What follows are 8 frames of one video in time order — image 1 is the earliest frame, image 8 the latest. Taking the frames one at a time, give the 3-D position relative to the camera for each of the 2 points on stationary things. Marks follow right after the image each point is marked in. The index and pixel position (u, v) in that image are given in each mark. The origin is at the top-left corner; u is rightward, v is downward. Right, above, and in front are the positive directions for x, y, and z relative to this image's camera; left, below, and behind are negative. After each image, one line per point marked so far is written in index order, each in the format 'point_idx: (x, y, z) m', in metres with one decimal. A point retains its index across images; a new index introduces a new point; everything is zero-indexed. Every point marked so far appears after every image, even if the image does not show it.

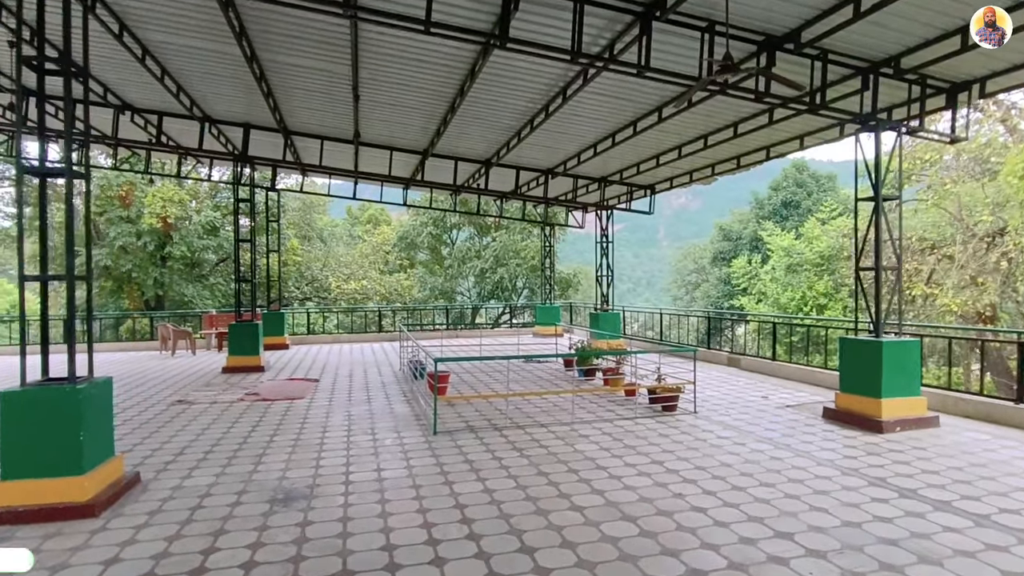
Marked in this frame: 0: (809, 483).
0: (+1.8, -1.2, +3.6) m
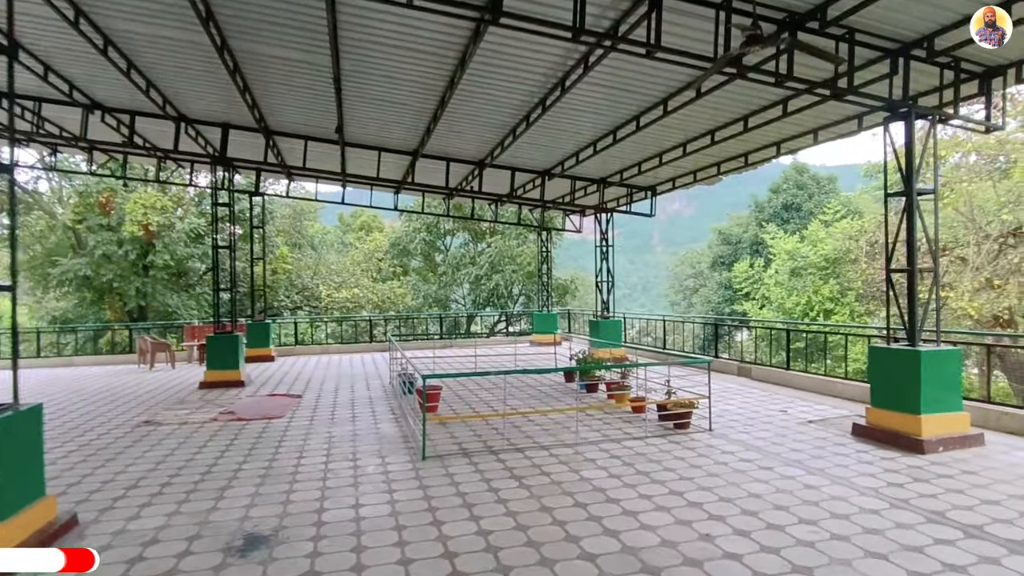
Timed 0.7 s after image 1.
0: (+1.8, -1.2, +3.1) m
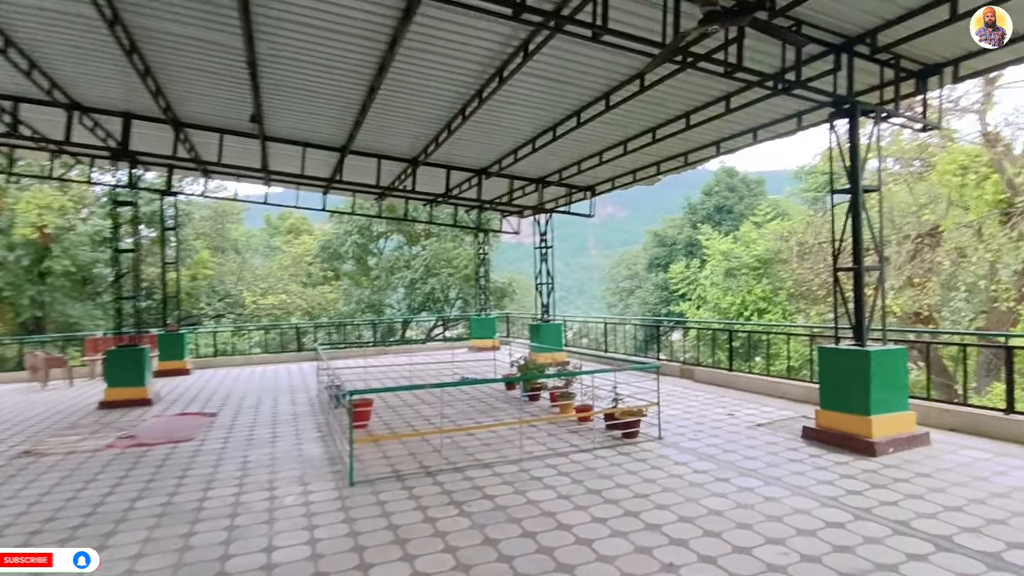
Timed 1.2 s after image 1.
0: (+1.5, -1.2, +2.9) m
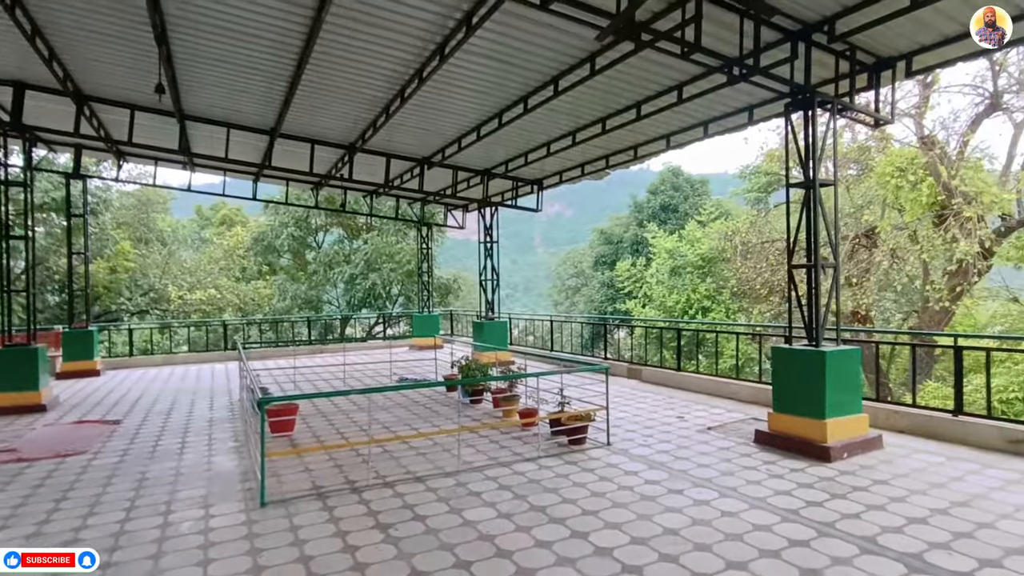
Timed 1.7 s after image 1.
0: (+1.2, -1.2, +2.6) m
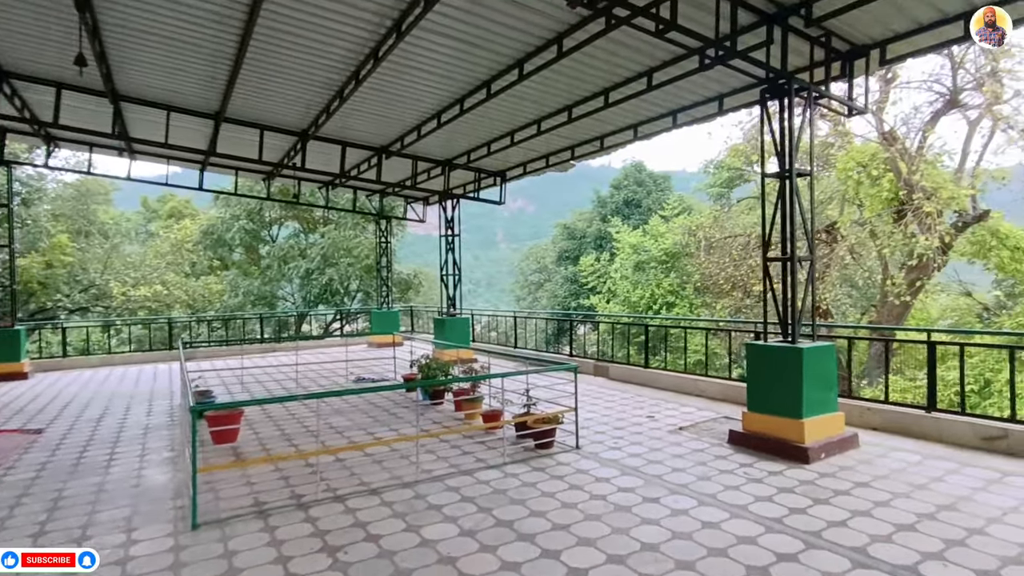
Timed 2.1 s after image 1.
0: (+1.1, -1.2, +2.4) m
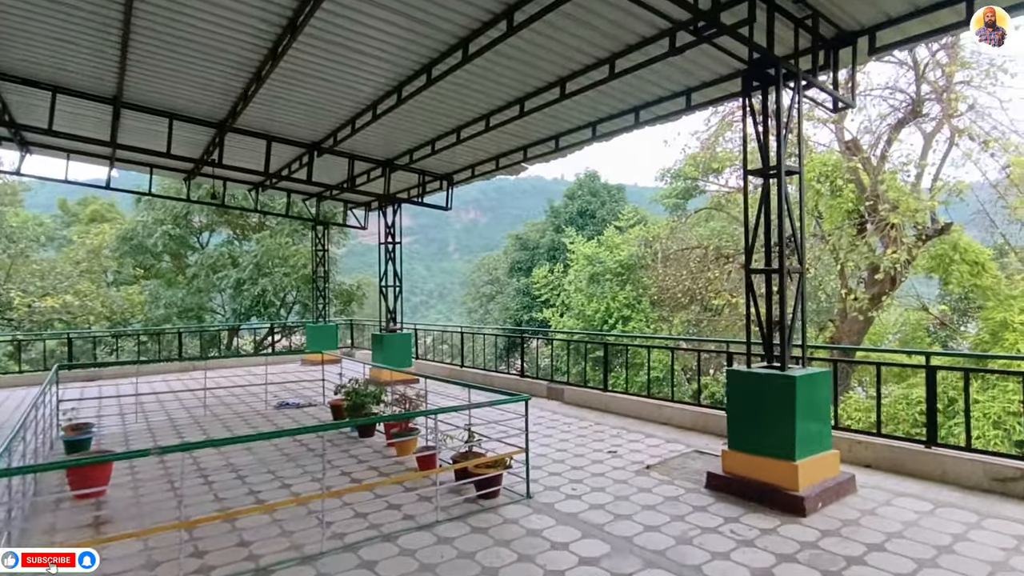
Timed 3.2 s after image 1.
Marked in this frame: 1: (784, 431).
0: (+0.8, -1.2, +1.7) m
1: (+1.5, -0.8, +3.3) m
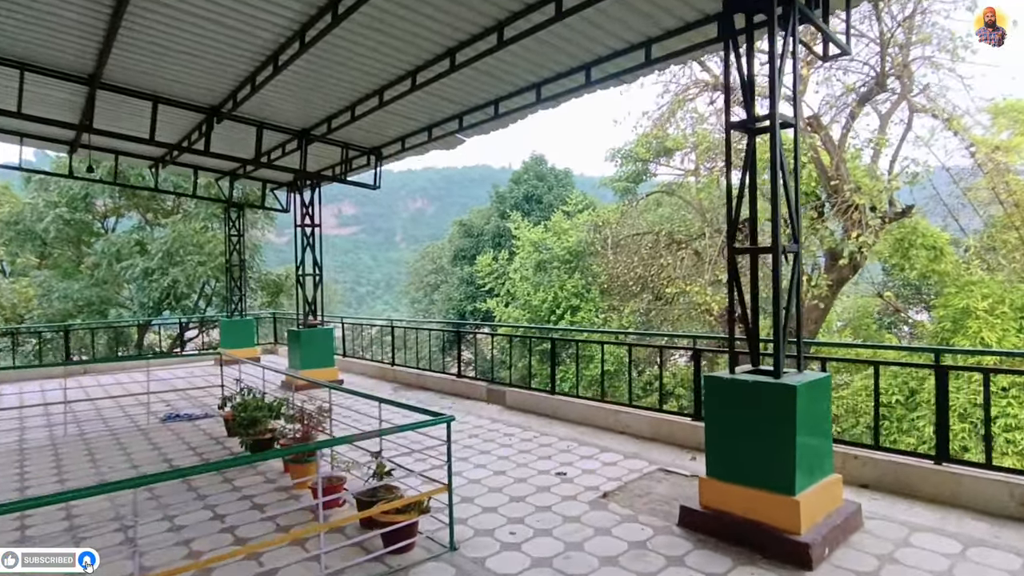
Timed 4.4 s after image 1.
0: (+0.6, -1.2, +1.0) m
1: (+1.1, -0.7, +2.6) m
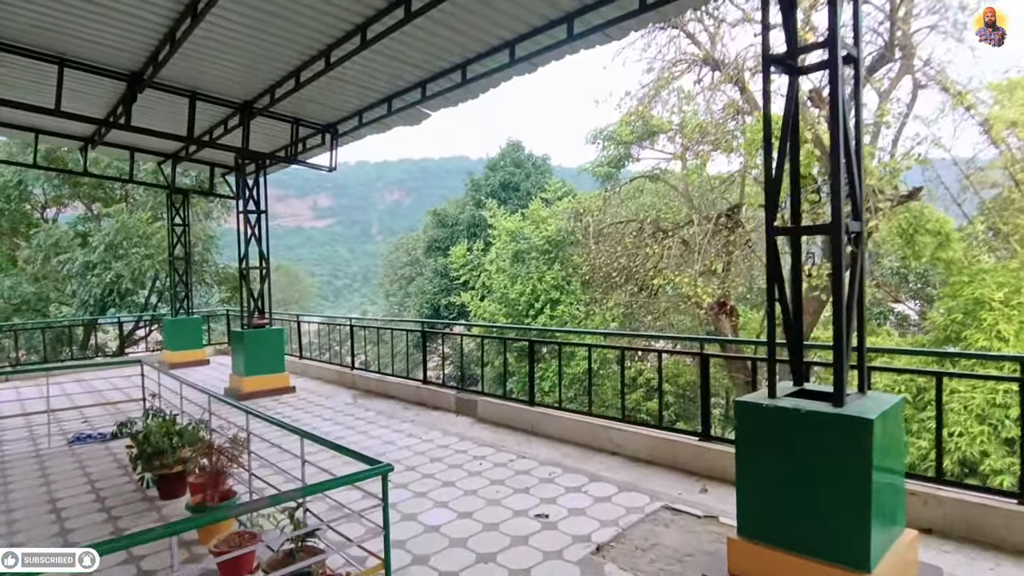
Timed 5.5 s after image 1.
0: (+0.6, -1.2, +0.2) m
1: (+1.0, -0.7, +1.8) m
